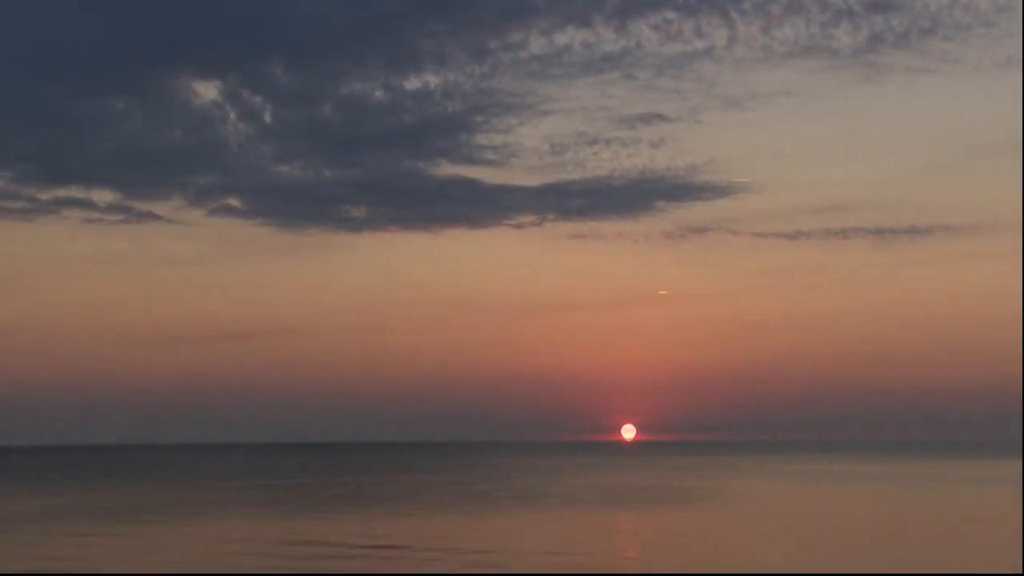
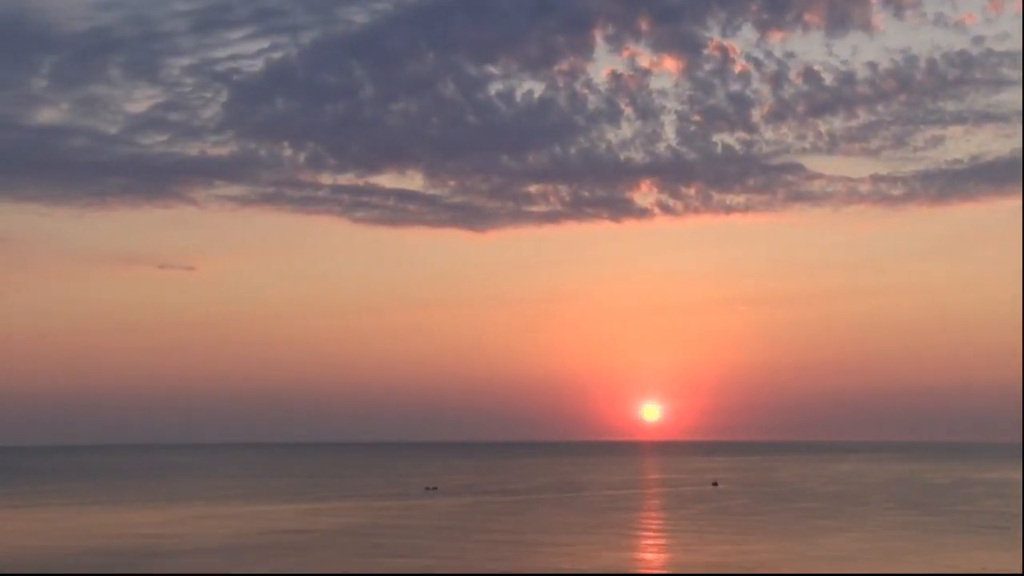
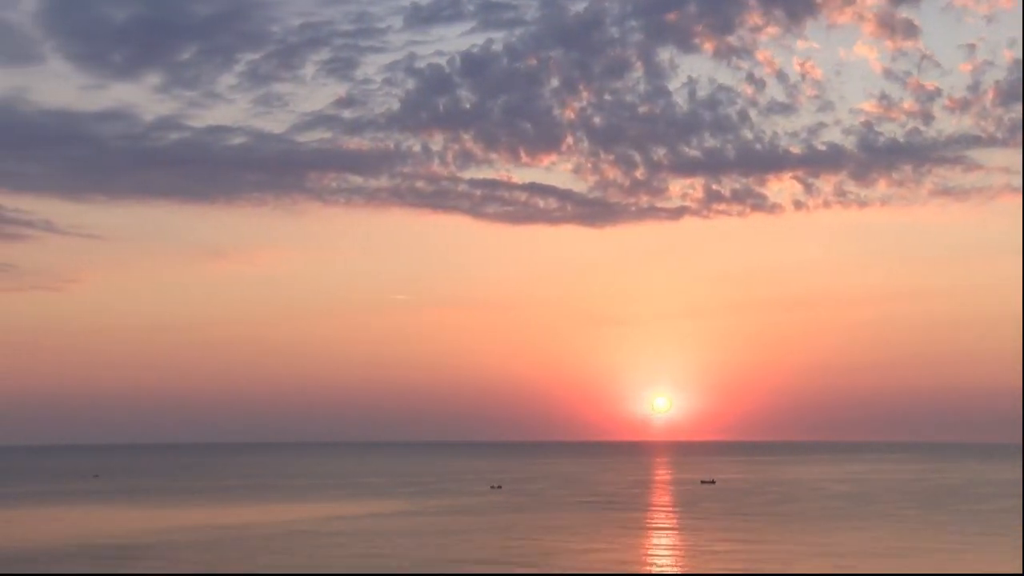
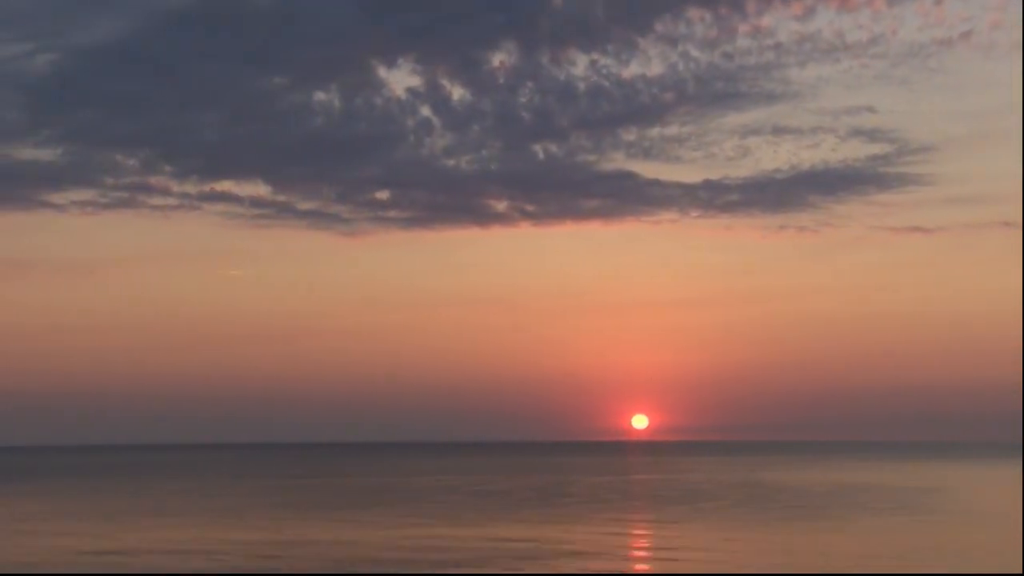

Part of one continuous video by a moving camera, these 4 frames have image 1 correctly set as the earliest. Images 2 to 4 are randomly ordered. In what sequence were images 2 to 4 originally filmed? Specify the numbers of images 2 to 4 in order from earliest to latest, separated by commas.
4, 2, 3
